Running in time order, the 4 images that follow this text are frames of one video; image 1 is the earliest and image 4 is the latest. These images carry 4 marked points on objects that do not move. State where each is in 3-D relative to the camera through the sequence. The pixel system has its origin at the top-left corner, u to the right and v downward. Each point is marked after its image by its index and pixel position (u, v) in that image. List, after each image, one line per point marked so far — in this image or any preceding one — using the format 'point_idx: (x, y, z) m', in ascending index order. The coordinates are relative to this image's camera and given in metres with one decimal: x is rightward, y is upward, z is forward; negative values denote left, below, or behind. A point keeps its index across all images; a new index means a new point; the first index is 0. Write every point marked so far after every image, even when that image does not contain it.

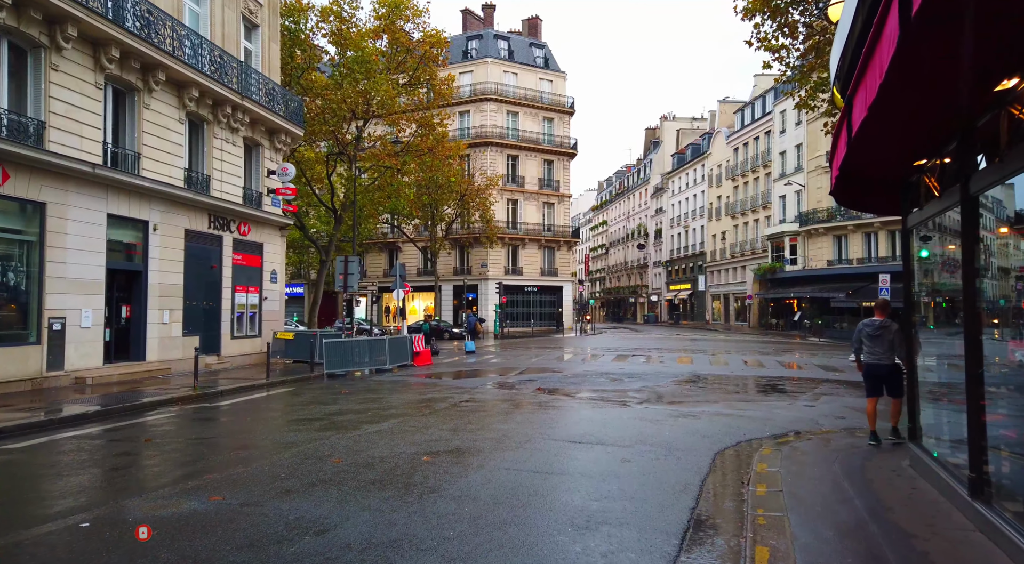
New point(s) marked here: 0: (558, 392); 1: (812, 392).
0: (+0.9, -2.2, +13.7) m
1: (+6.2, -2.3, +13.6) m
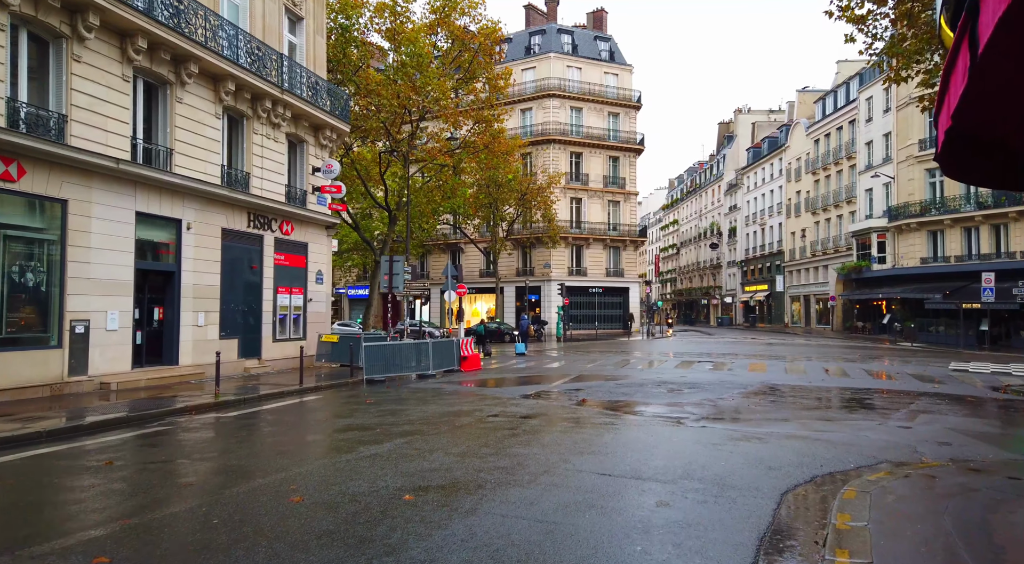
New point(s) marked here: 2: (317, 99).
0: (+1.7, -2.2, +12.2) m
1: (+7.0, -2.3, +11.5) m
2: (-6.0, +5.6, +20.0) m
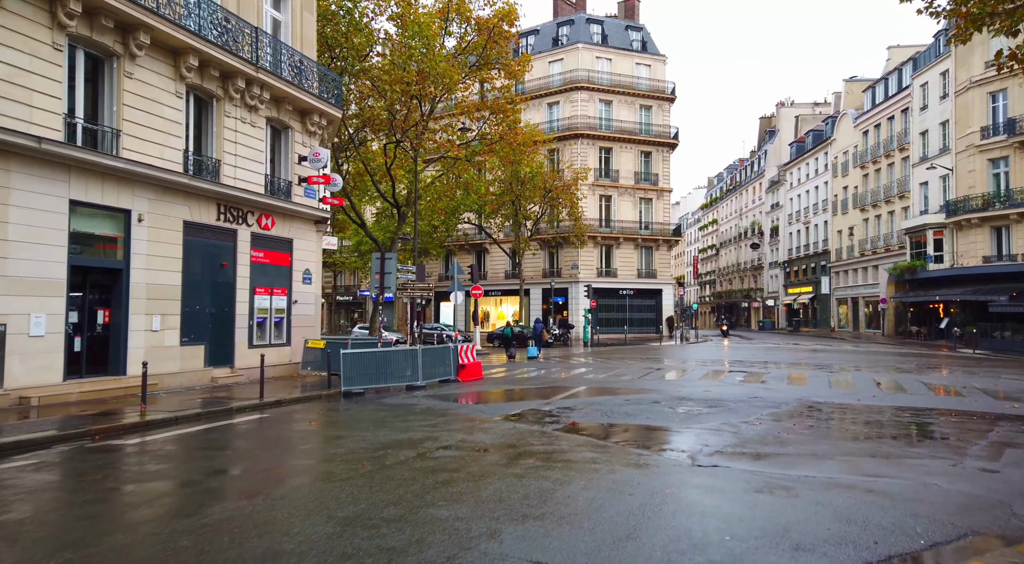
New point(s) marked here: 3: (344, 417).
0: (+1.3, -2.2, +10.0) m
1: (+6.5, -2.2, +9.0) m
2: (-5.9, +5.6, +18.2) m
3: (-3.1, -2.5, +12.1) m
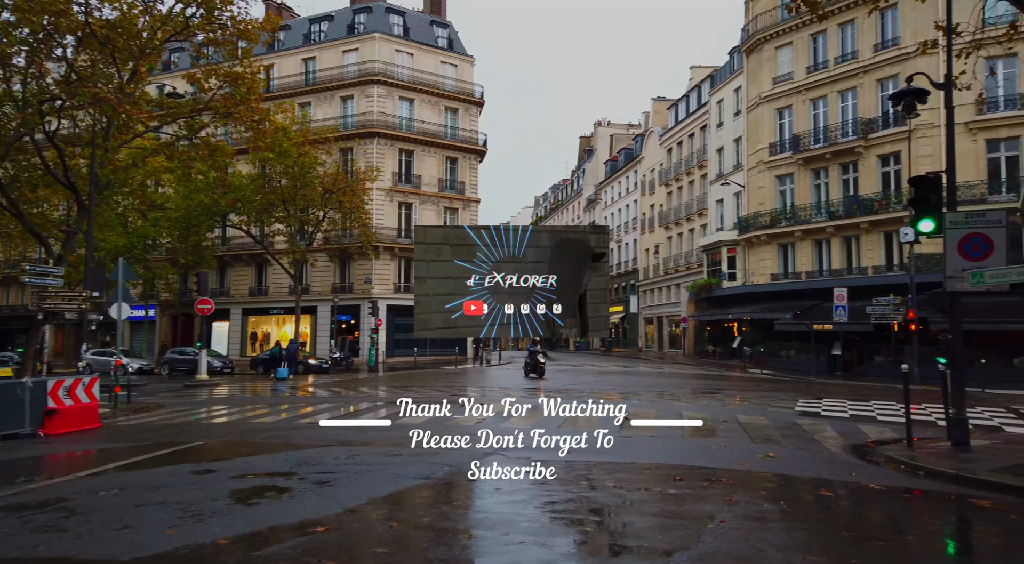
0: (-4.0, -2.0, +4.6) m
1: (+1.3, -2.1, +4.9) m
2: (-12.8, +5.6, +11.3) m
3: (-8.8, -2.4, +5.7) m
